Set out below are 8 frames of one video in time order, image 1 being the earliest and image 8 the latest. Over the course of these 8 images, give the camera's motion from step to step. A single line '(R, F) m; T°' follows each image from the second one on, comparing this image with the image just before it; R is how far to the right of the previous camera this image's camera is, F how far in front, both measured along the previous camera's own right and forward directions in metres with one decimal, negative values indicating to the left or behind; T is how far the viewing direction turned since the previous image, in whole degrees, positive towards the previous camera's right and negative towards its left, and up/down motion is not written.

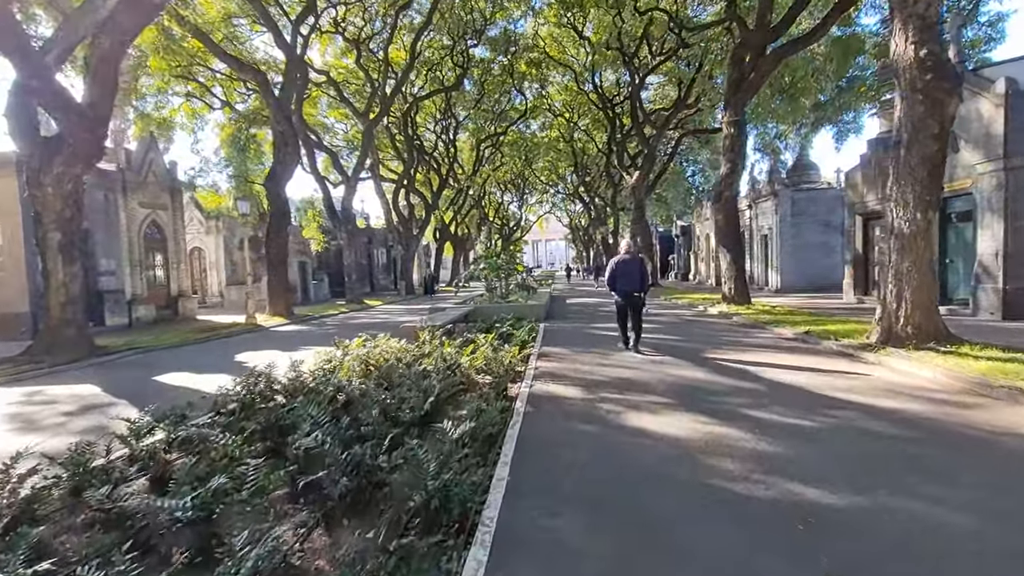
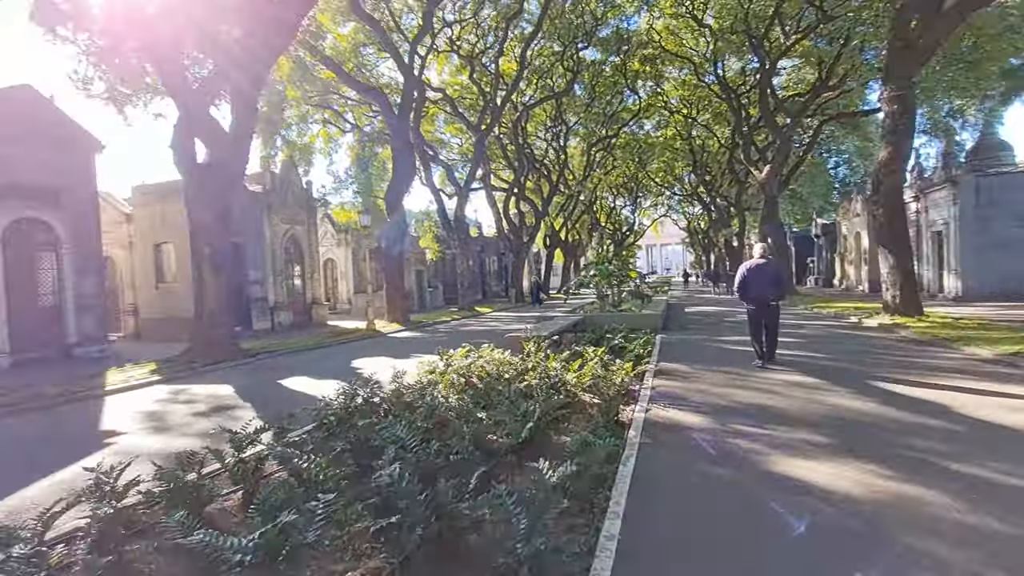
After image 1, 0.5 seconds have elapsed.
(0.0, +0.8) m; -13°
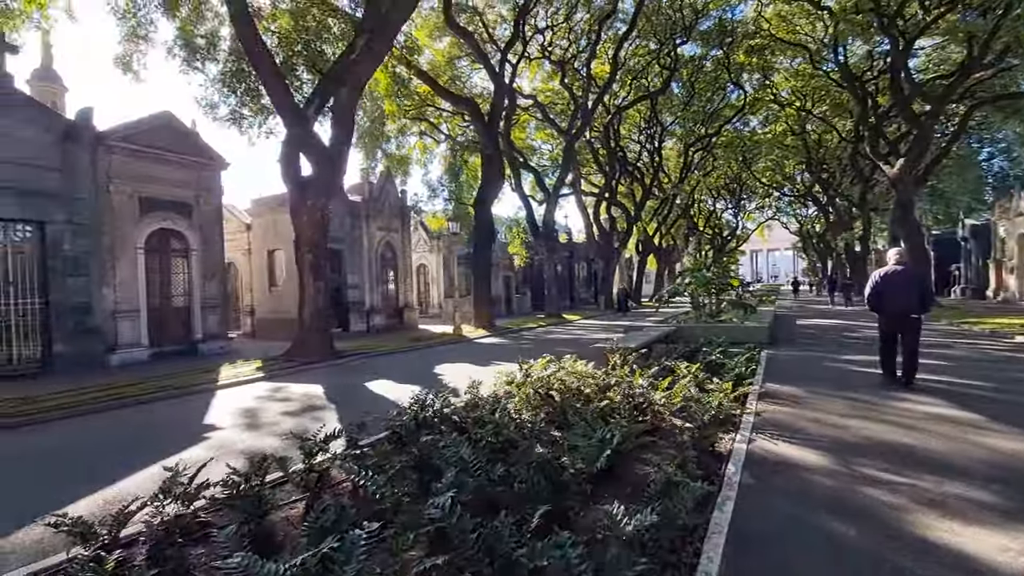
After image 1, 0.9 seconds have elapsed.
(+0.1, +0.5) m; -11°
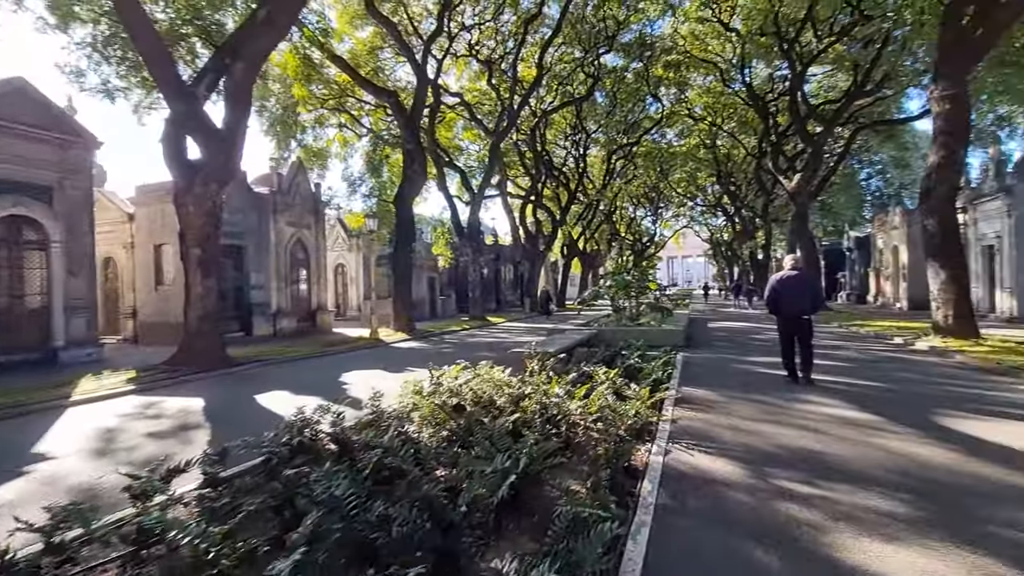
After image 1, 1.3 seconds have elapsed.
(+0.3, +0.6) m; +8°
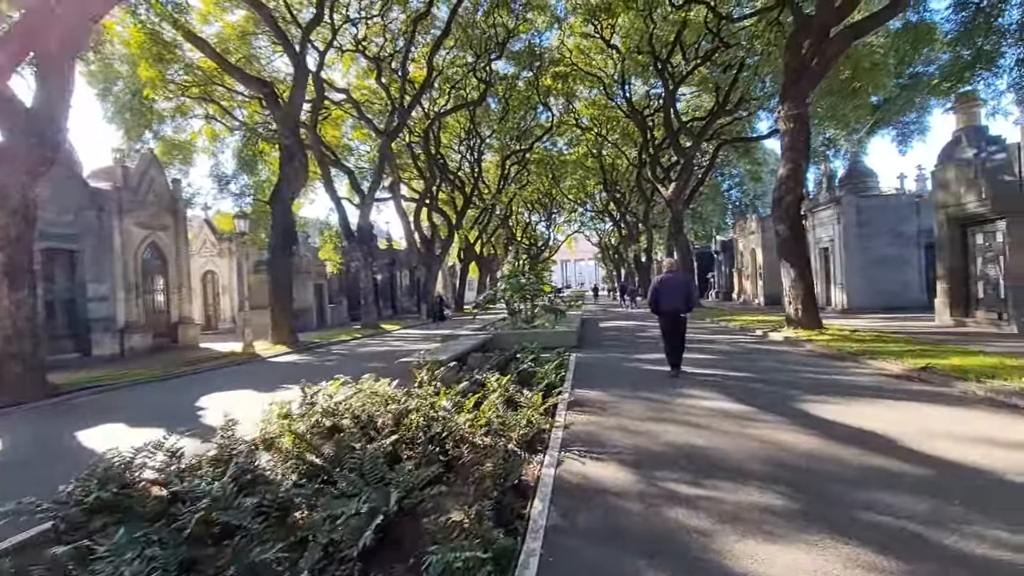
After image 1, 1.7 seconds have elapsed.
(+0.2, +0.4) m; +12°
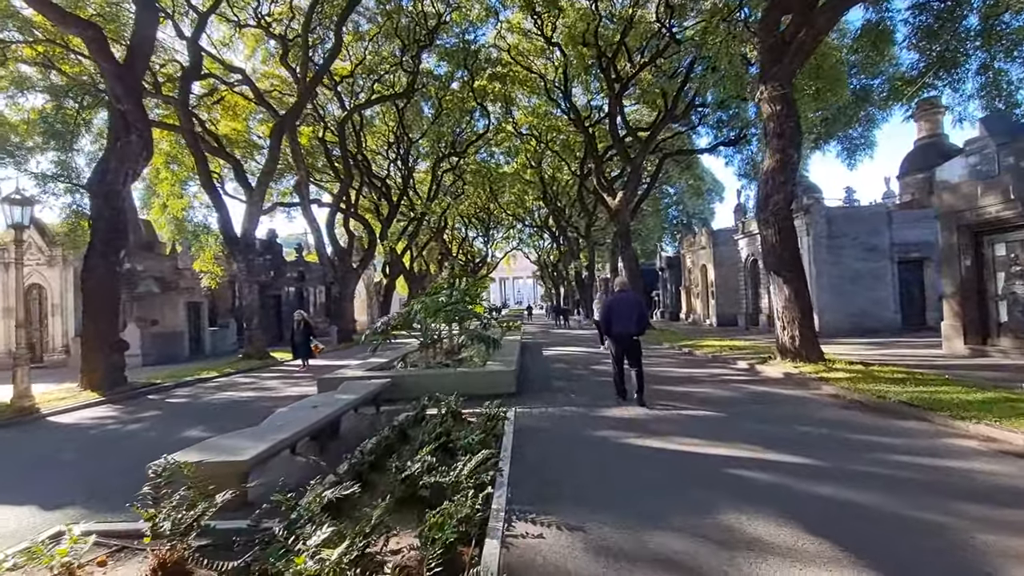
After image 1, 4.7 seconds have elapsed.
(+0.6, +4.4) m; +7°
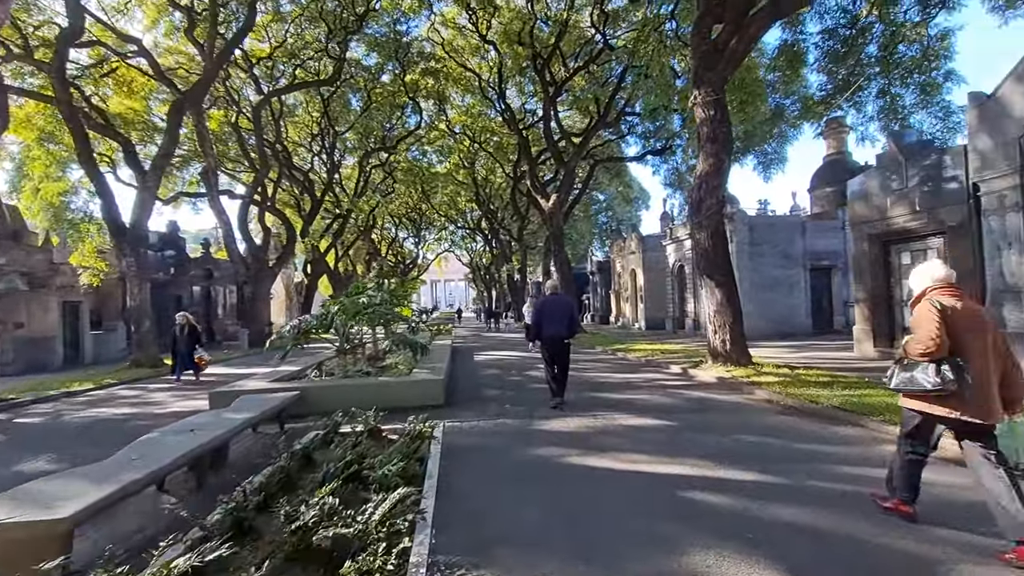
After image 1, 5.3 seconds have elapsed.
(0.0, +0.8) m; +8°
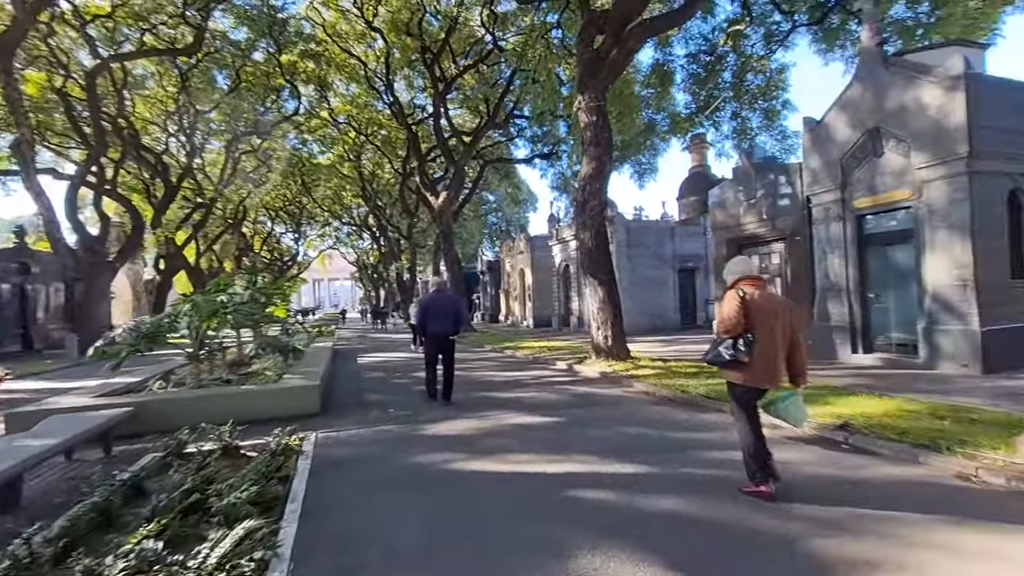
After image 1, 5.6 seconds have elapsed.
(+0.1, +0.3) m; +13°
